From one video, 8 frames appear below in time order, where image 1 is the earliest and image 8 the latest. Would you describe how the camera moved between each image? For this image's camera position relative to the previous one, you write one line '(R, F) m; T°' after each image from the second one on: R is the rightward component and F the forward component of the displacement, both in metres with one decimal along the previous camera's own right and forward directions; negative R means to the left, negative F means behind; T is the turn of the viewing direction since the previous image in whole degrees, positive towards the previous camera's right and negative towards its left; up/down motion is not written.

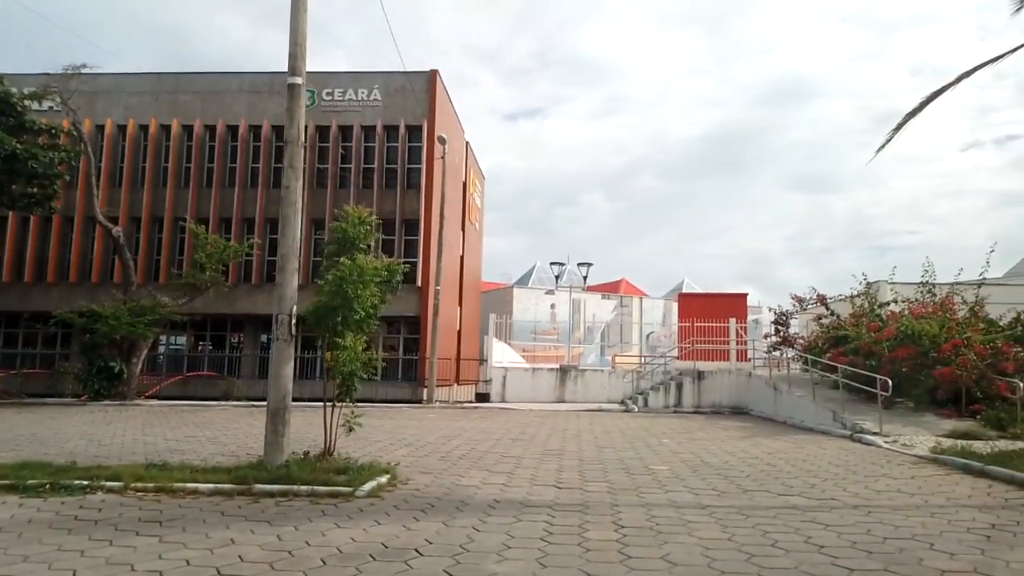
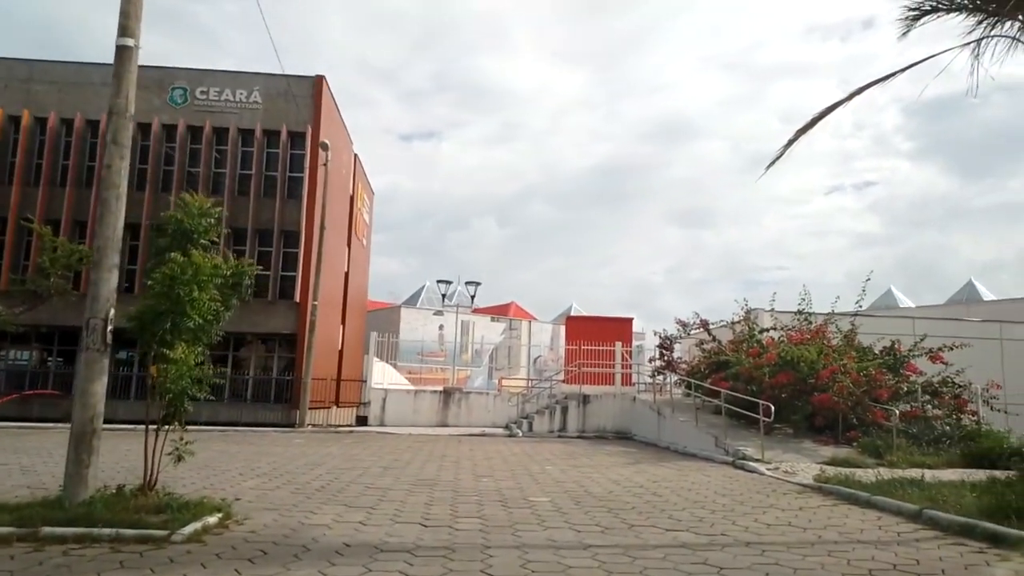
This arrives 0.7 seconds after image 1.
(+0.3, +1.0) m; +8°
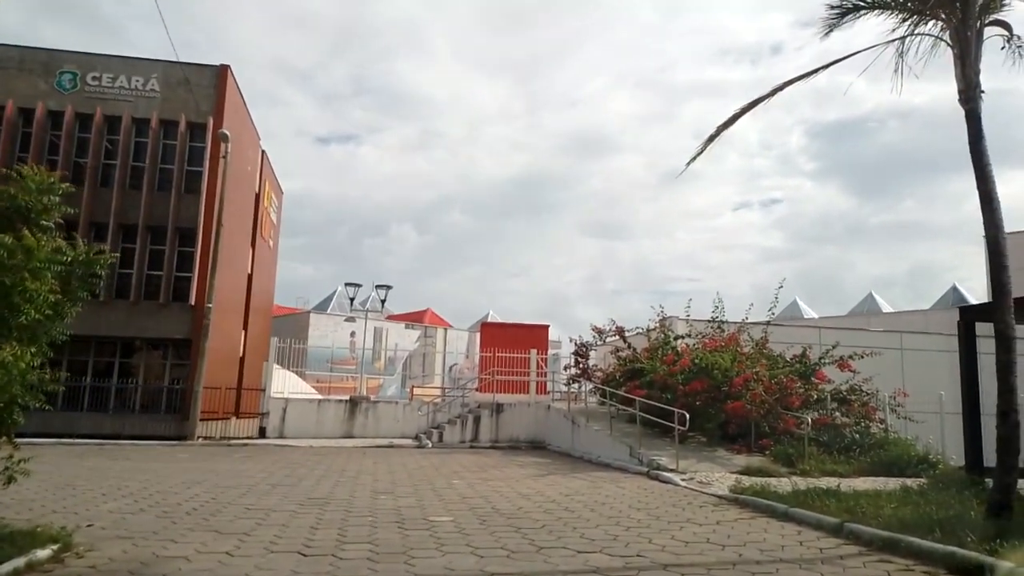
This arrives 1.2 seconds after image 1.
(+0.2, +0.8) m; +6°
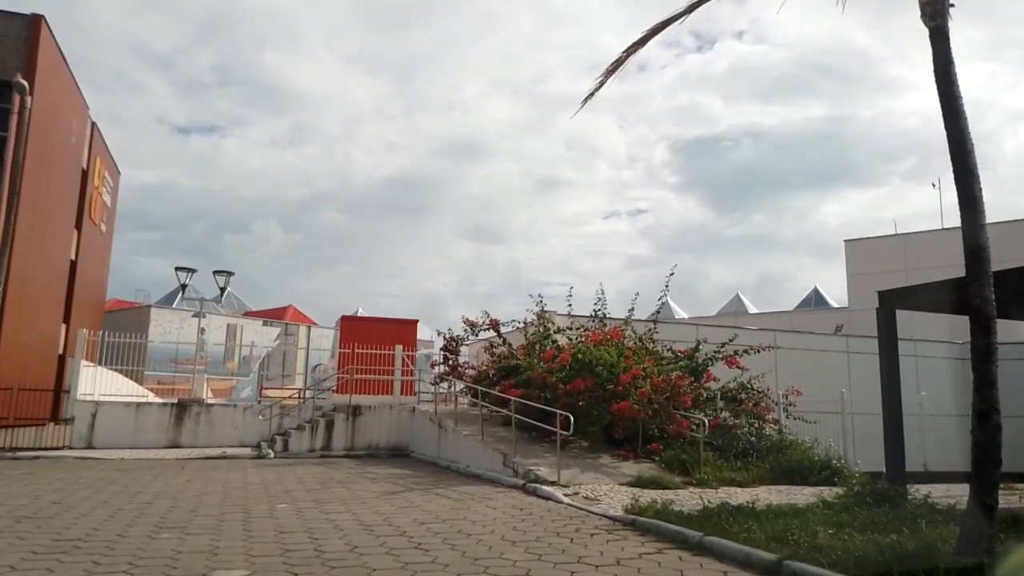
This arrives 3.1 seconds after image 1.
(+0.3, +2.2) m; +10°
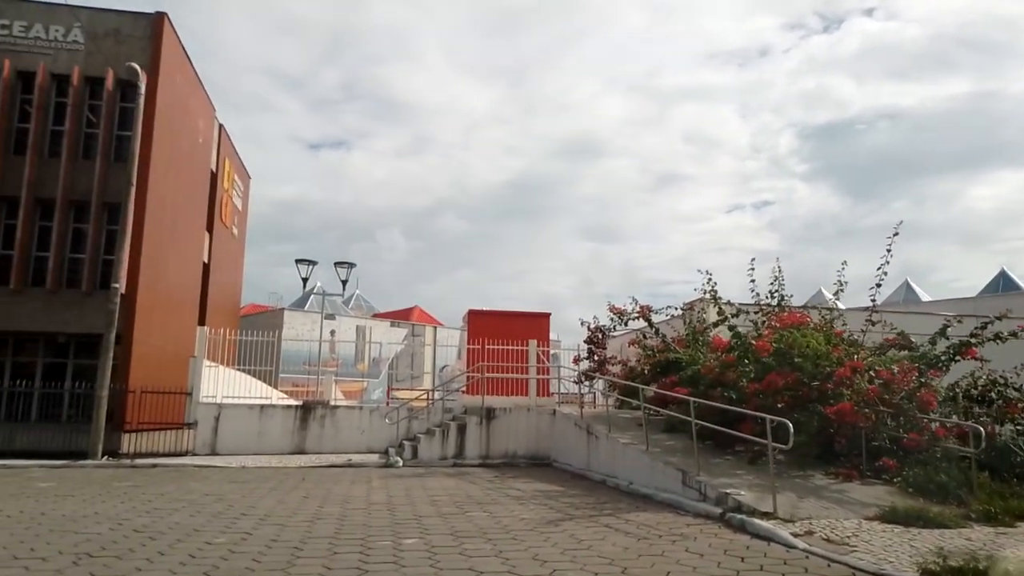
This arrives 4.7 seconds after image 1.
(-0.7, +2.4) m; -9°
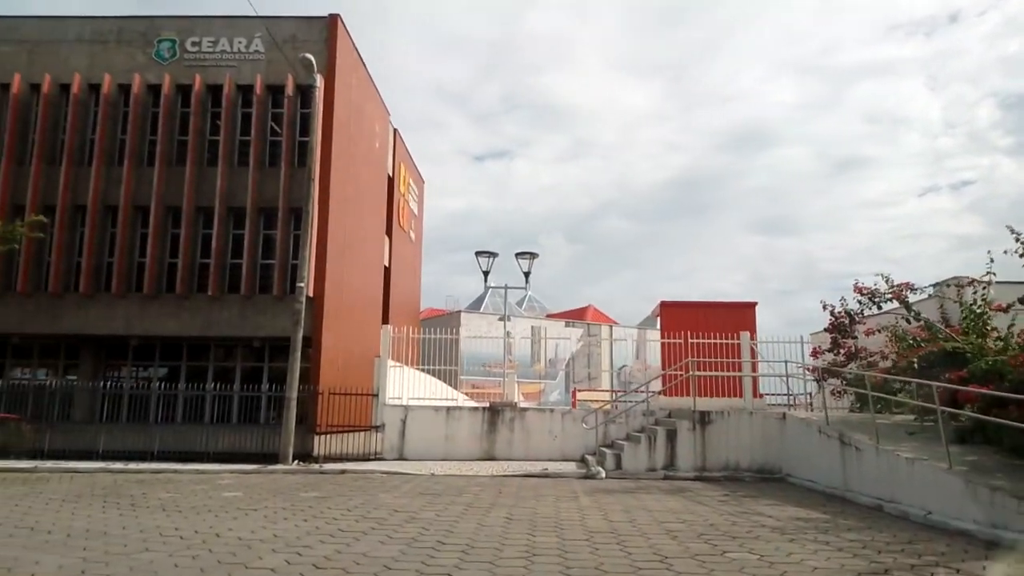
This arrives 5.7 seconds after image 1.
(-0.8, +2.0) m; -13°
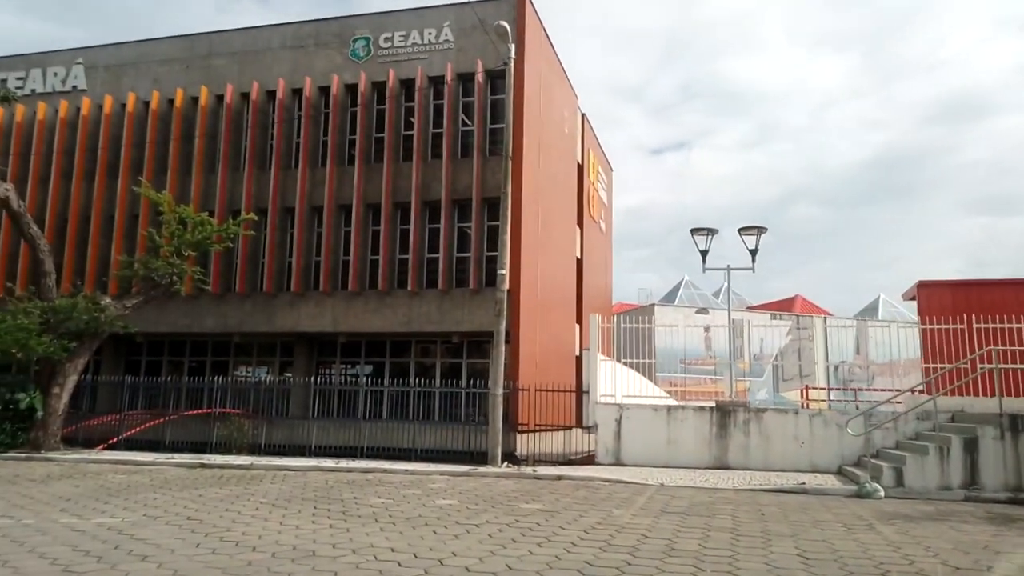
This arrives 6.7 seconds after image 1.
(-0.9, +1.7) m; -14°
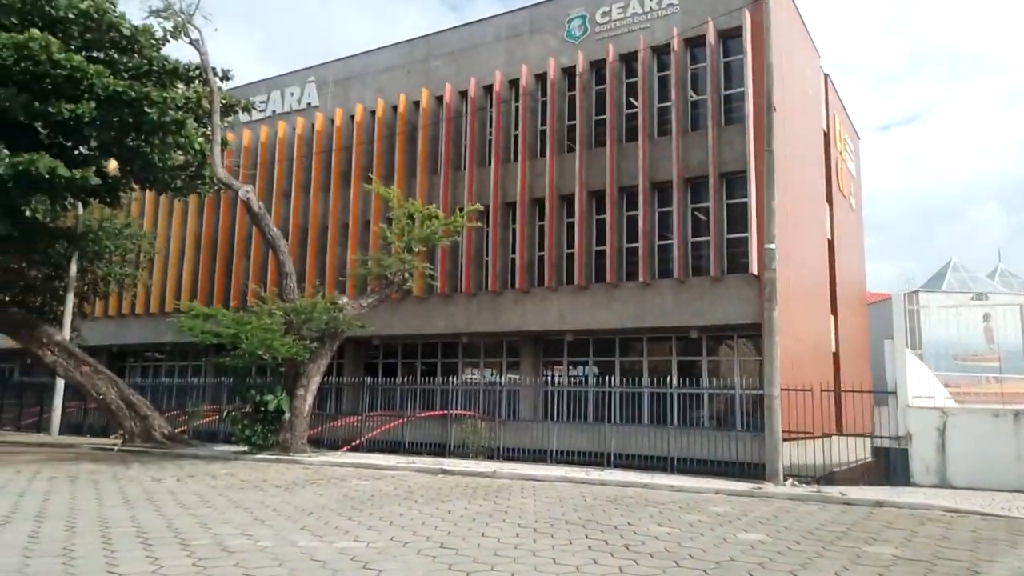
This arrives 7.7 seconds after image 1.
(-1.0, +1.8) m; -16°
